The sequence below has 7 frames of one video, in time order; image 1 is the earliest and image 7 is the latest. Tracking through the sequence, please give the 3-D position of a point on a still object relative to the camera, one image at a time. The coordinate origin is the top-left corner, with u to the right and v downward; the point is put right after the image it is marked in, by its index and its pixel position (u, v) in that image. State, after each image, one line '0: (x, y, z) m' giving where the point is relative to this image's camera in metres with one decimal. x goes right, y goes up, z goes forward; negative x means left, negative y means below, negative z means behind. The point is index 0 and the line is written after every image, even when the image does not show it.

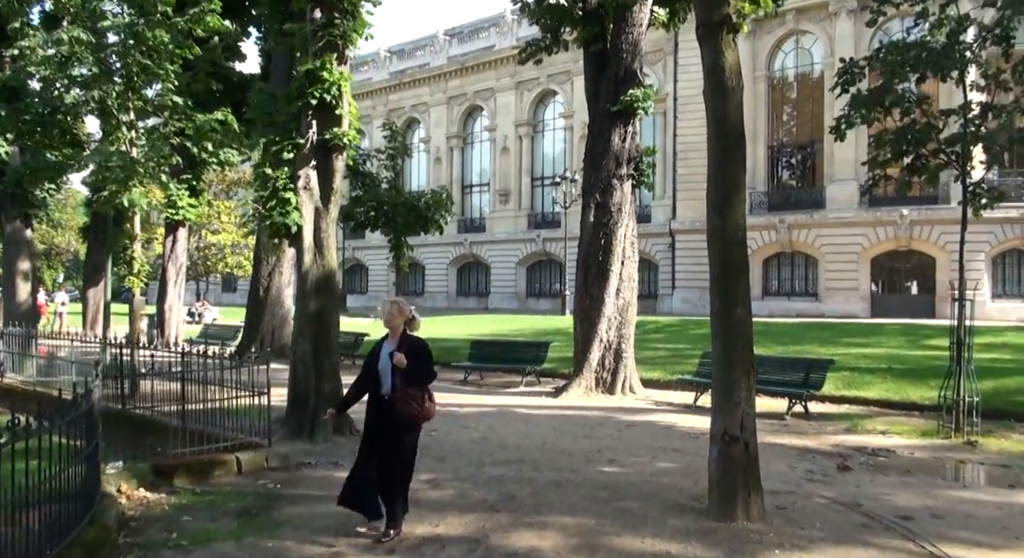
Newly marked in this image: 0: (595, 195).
0: (+1.5, +1.5, +13.1) m
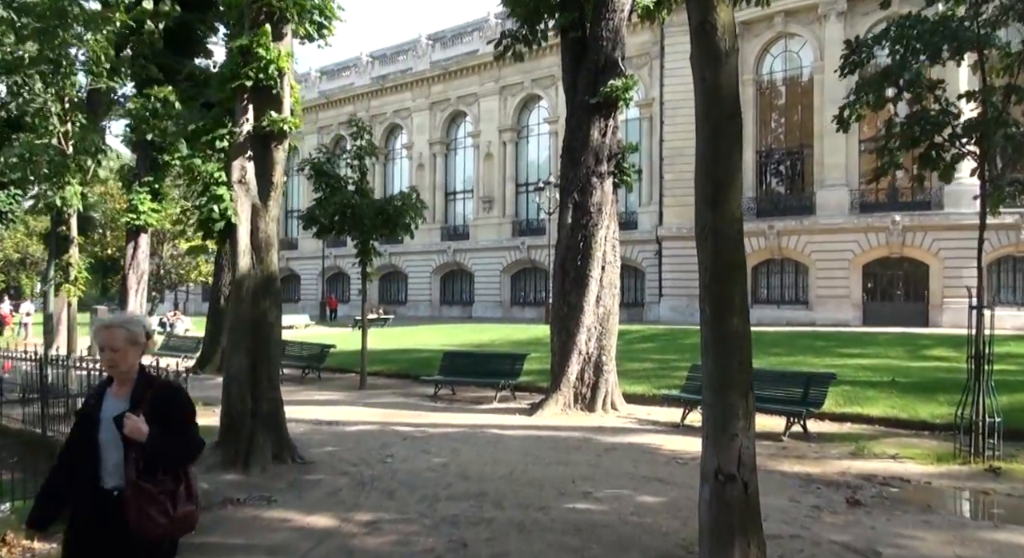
0: (+1.0, +1.4, +12.1) m
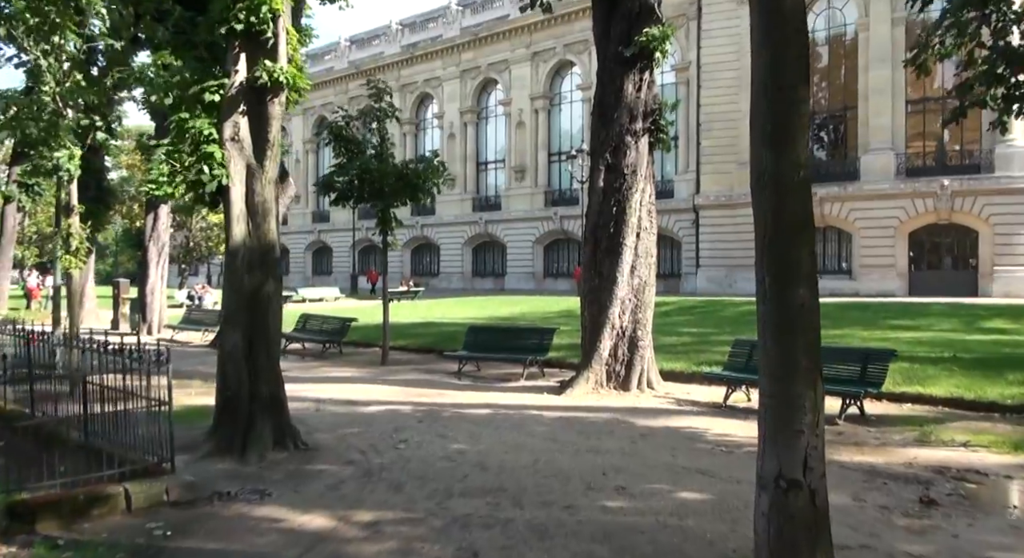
0: (+1.4, +1.9, +11.1) m
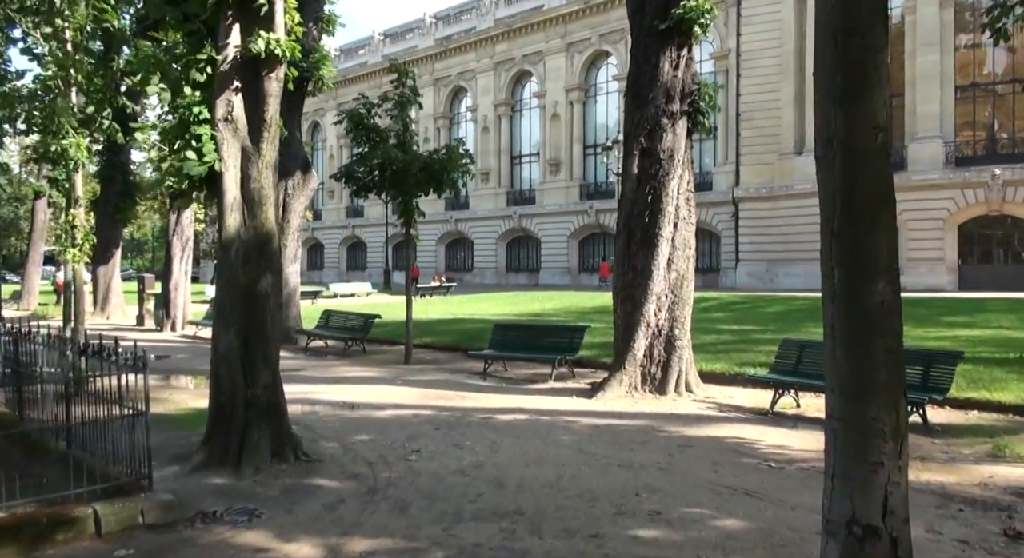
0: (+1.8, +1.9, +10.2) m
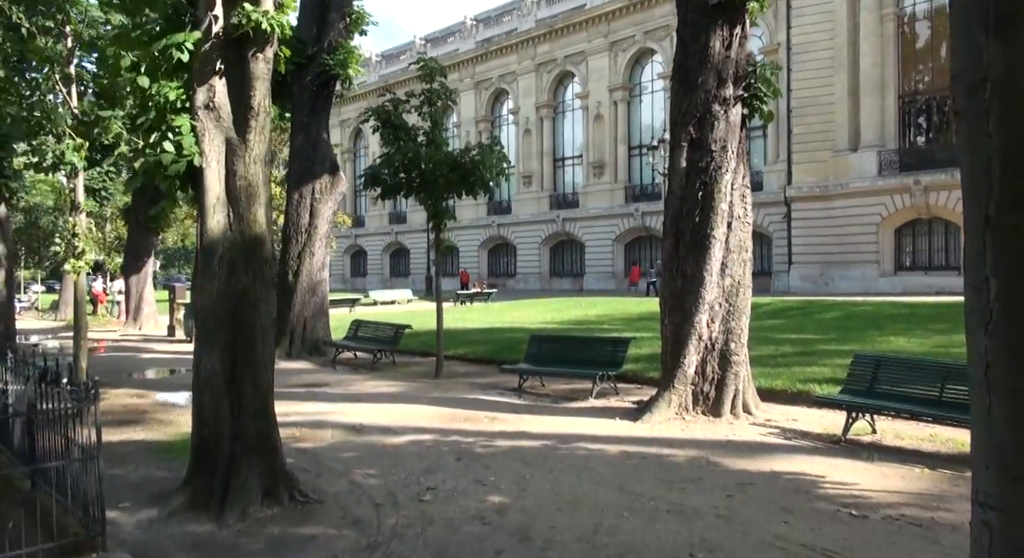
0: (+2.2, +1.9, +9.1) m
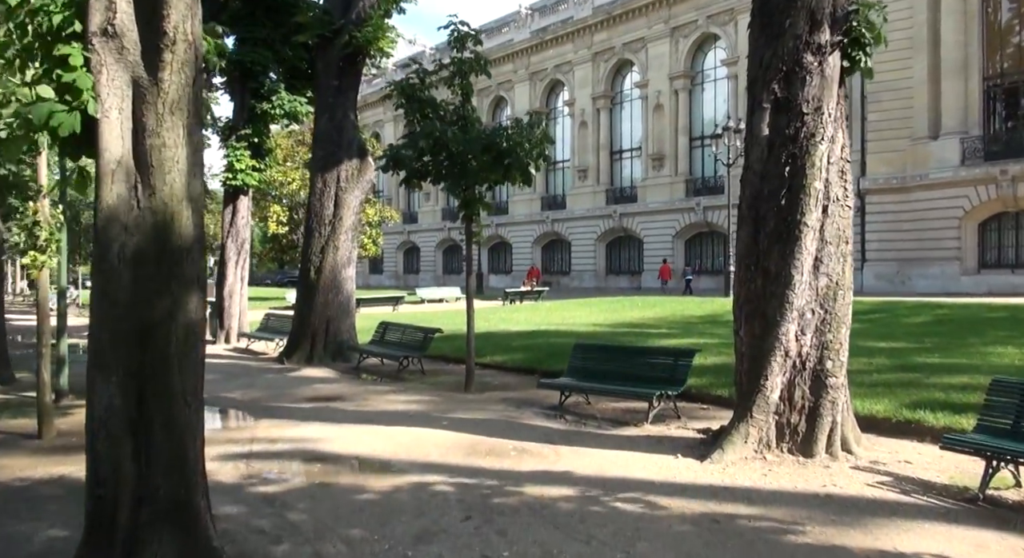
0: (+2.5, +1.9, +7.1) m
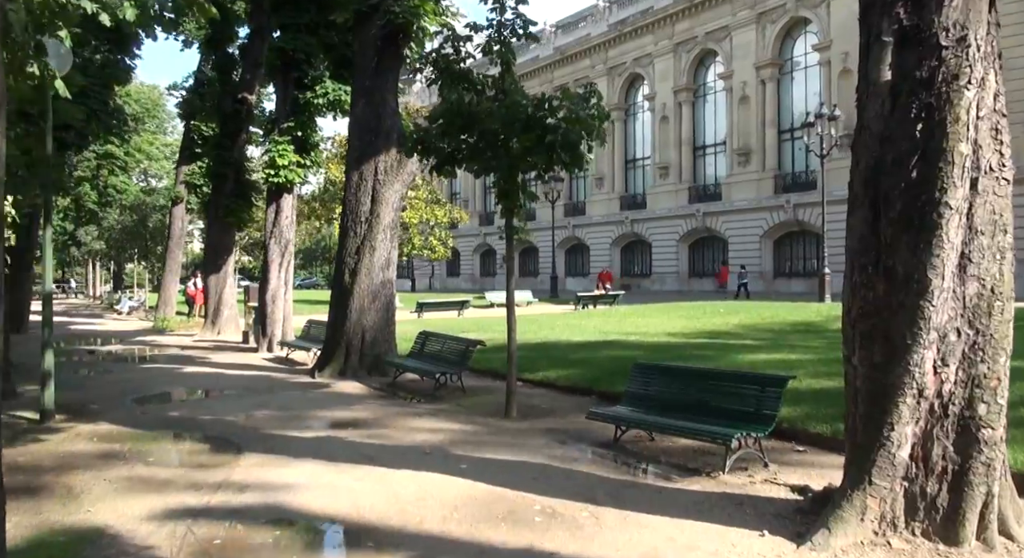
0: (+2.6, +1.8, +5.1) m
